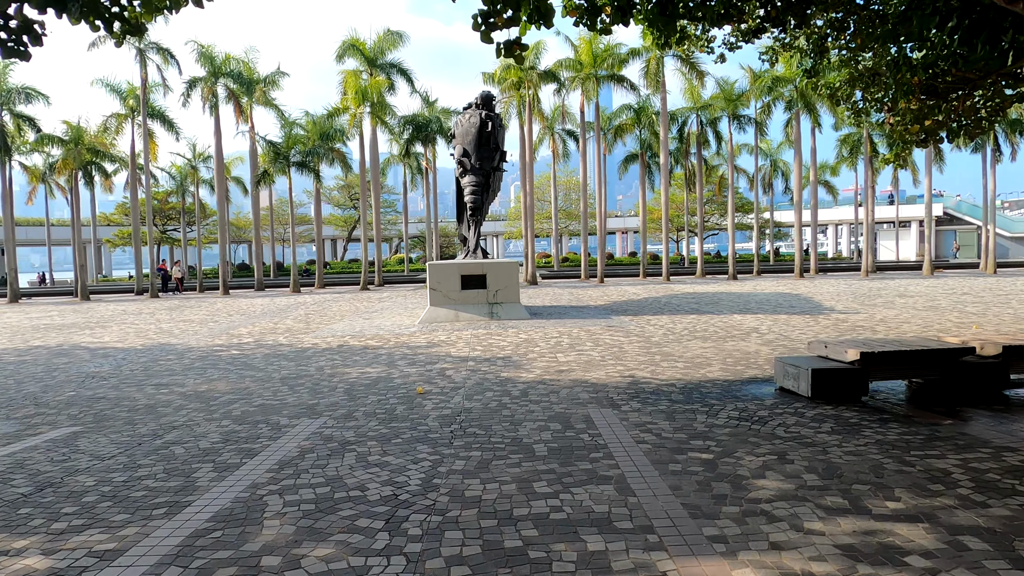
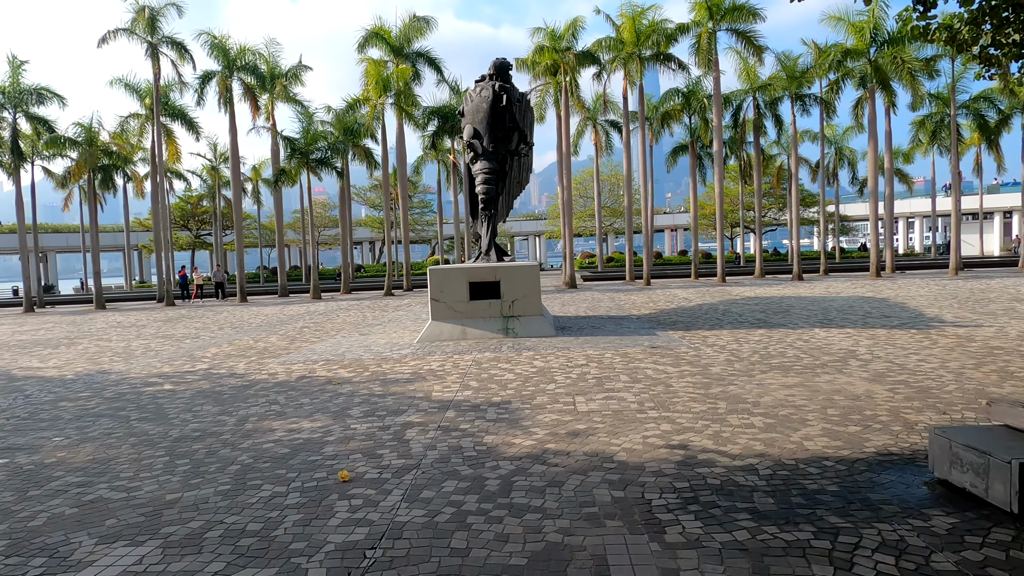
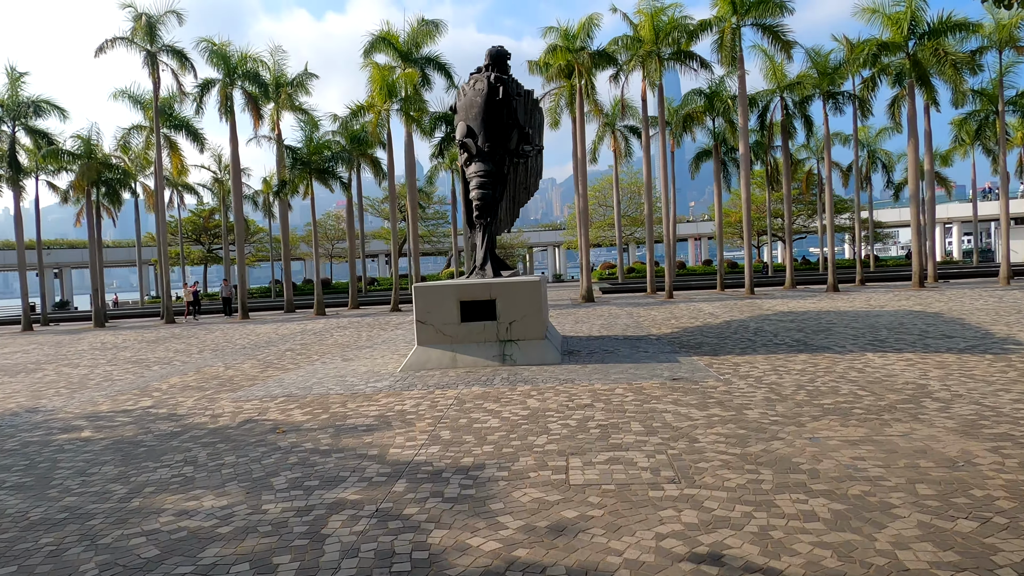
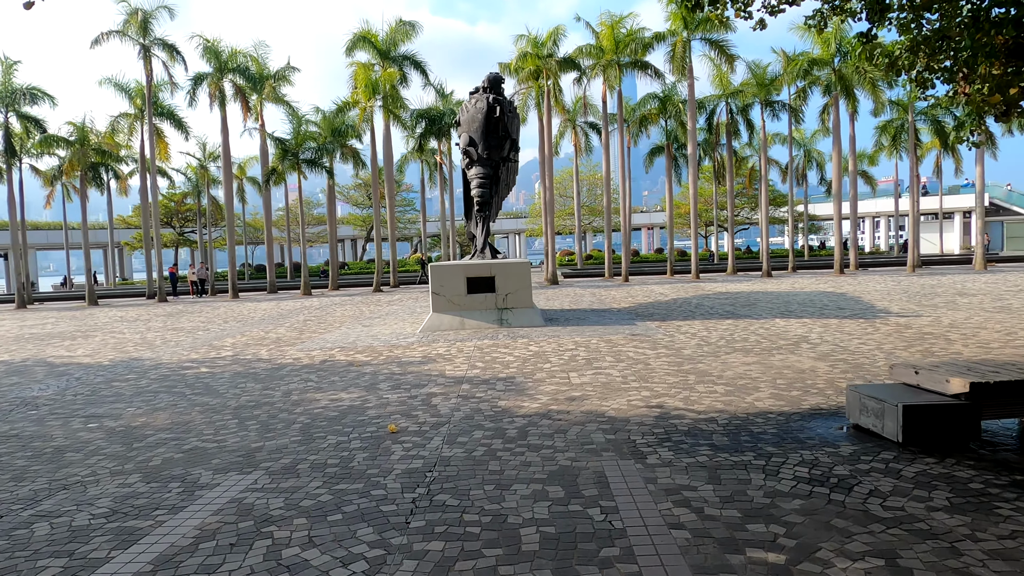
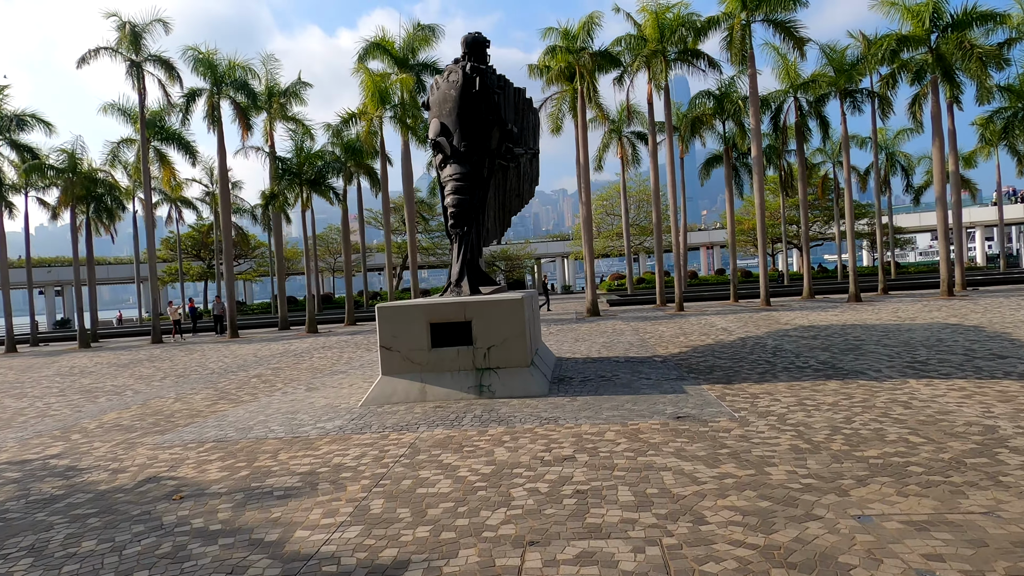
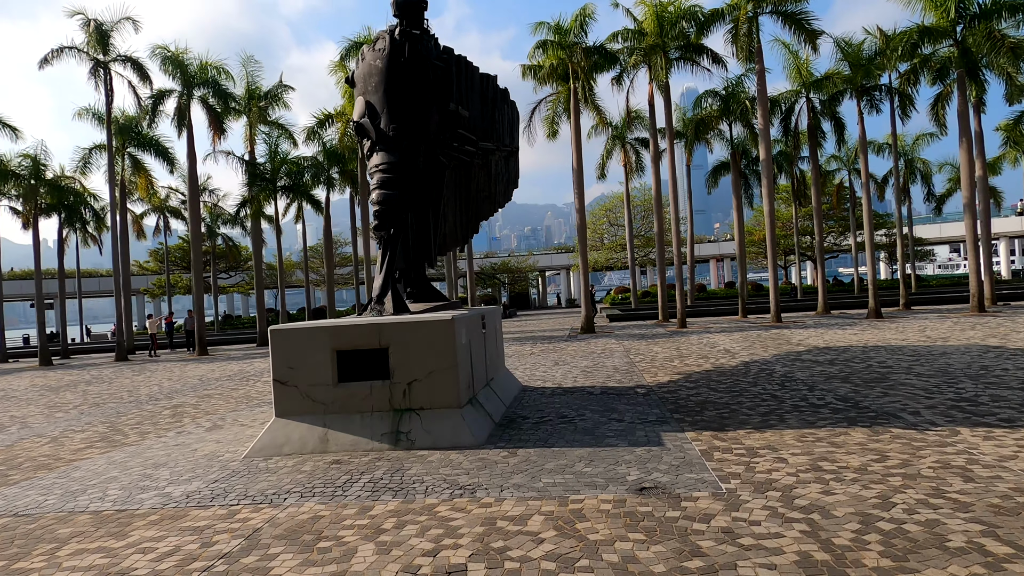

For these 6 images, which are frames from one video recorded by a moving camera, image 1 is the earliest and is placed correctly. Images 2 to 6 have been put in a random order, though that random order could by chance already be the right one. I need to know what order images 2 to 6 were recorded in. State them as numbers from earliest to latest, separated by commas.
4, 2, 3, 5, 6
